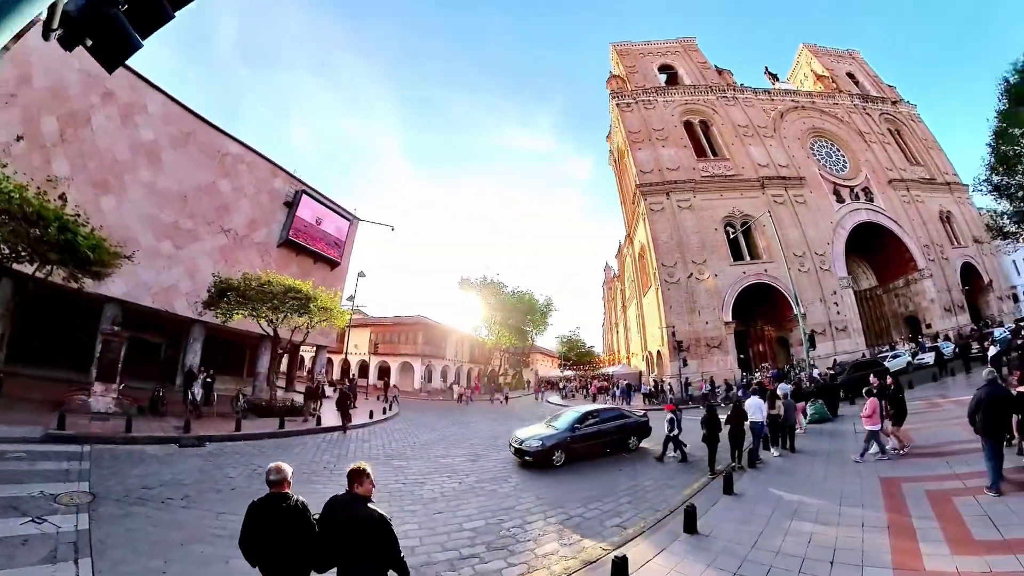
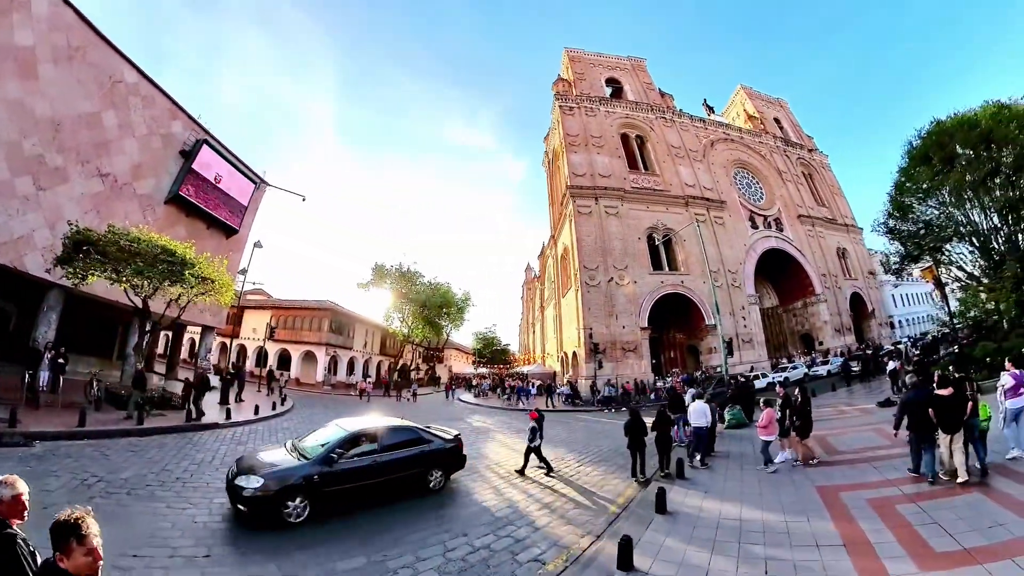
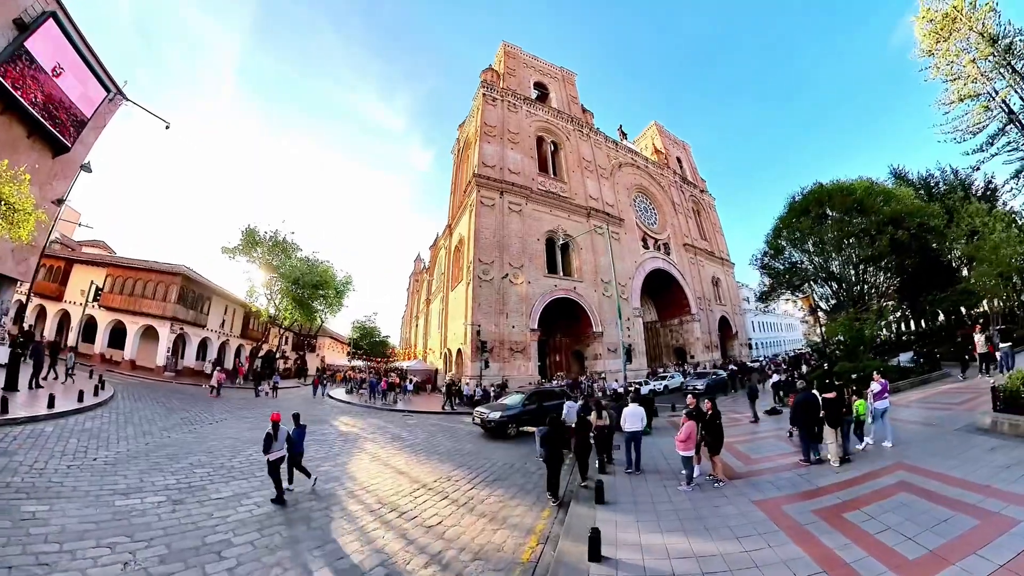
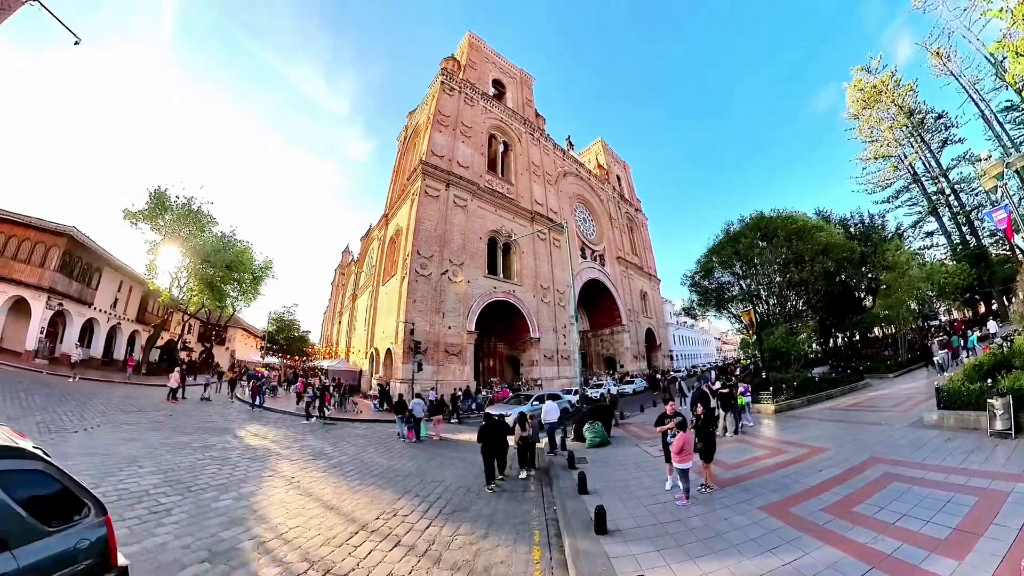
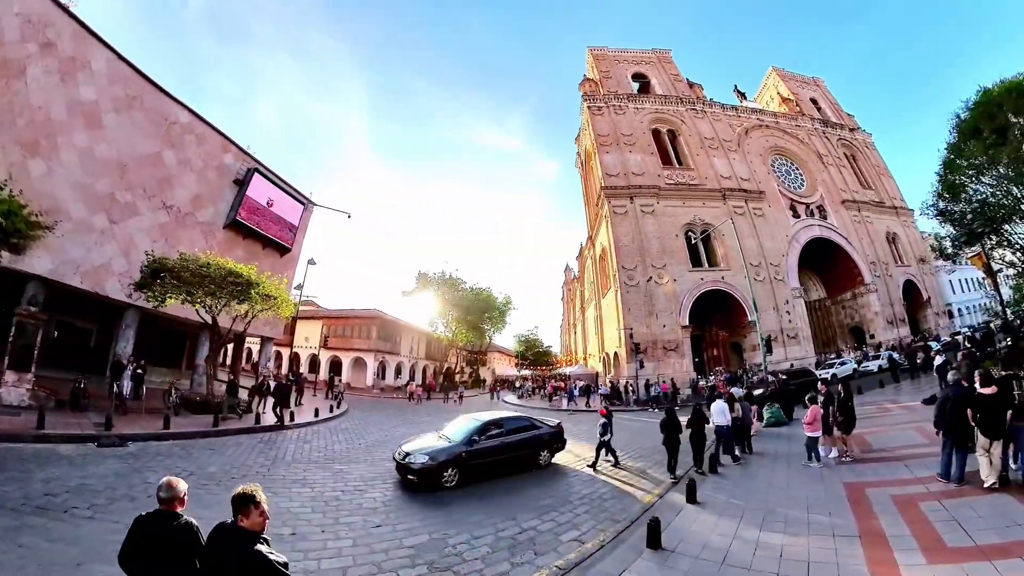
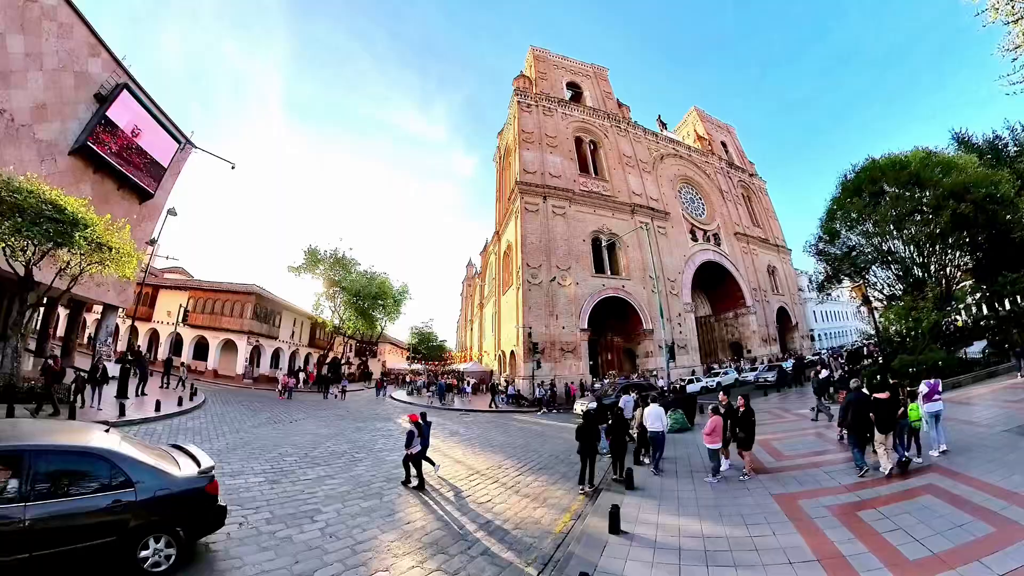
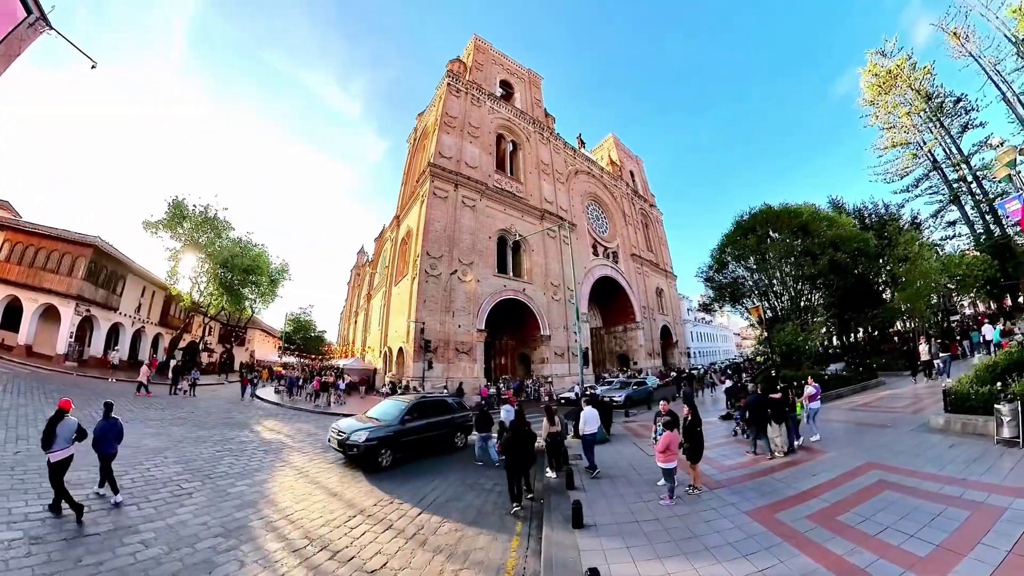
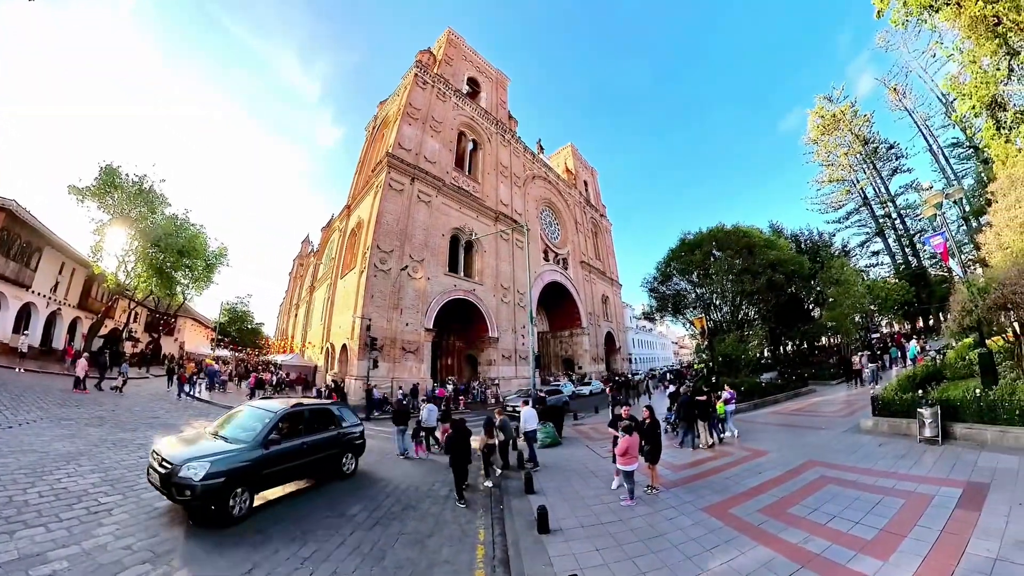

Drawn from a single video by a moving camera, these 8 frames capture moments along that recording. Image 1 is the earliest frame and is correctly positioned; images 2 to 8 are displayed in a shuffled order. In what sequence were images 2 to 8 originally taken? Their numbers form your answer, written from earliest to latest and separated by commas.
5, 2, 6, 3, 7, 8, 4
